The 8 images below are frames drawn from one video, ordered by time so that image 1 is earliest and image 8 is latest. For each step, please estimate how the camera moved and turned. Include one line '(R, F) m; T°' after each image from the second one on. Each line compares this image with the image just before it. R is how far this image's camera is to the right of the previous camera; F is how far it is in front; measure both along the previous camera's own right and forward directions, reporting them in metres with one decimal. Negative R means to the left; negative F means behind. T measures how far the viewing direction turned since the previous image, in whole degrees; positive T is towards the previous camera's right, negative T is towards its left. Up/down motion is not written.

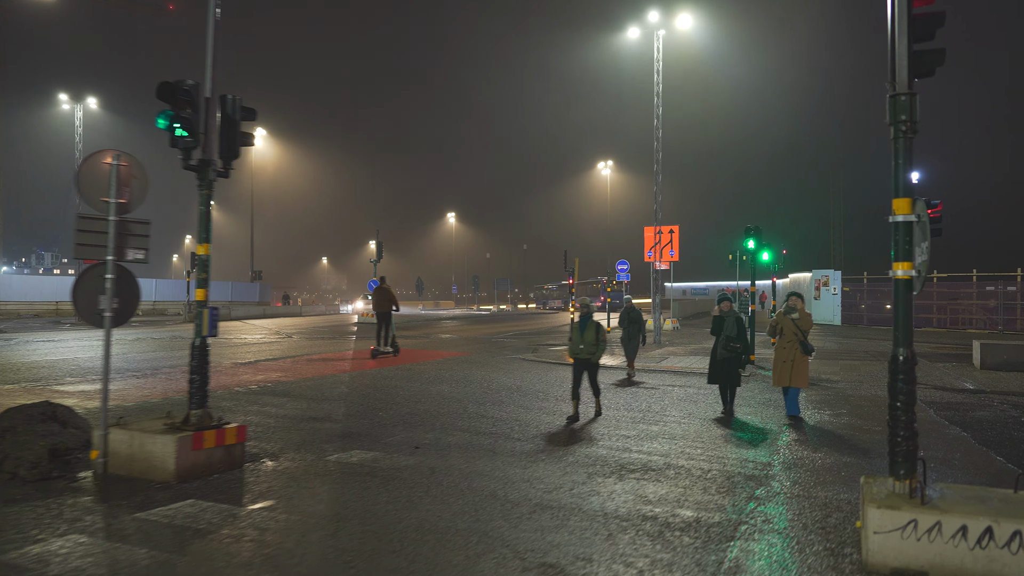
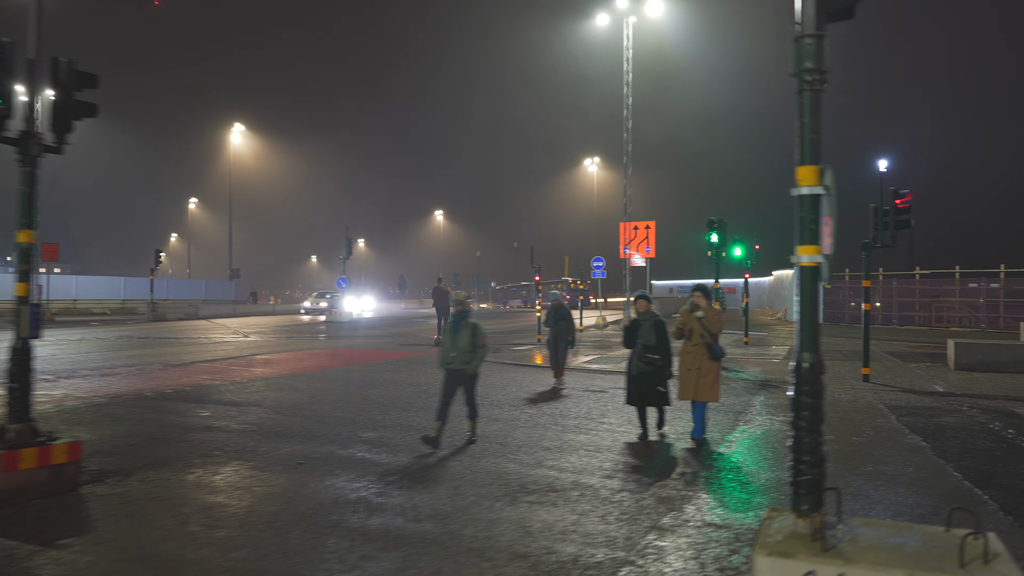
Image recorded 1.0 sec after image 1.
(+0.7, +0.7) m; 0°
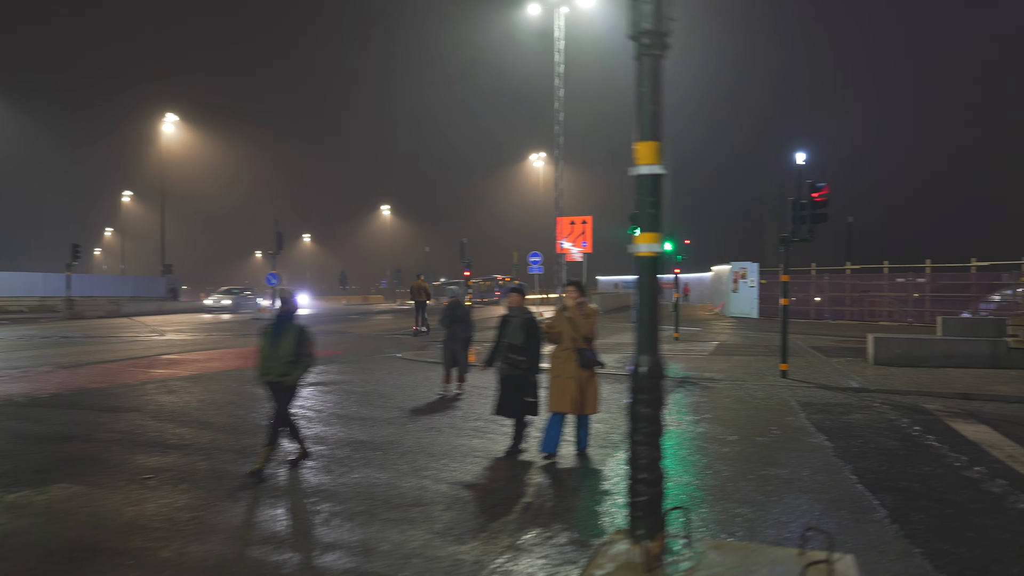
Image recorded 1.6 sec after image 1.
(+0.5, +0.4) m; +4°
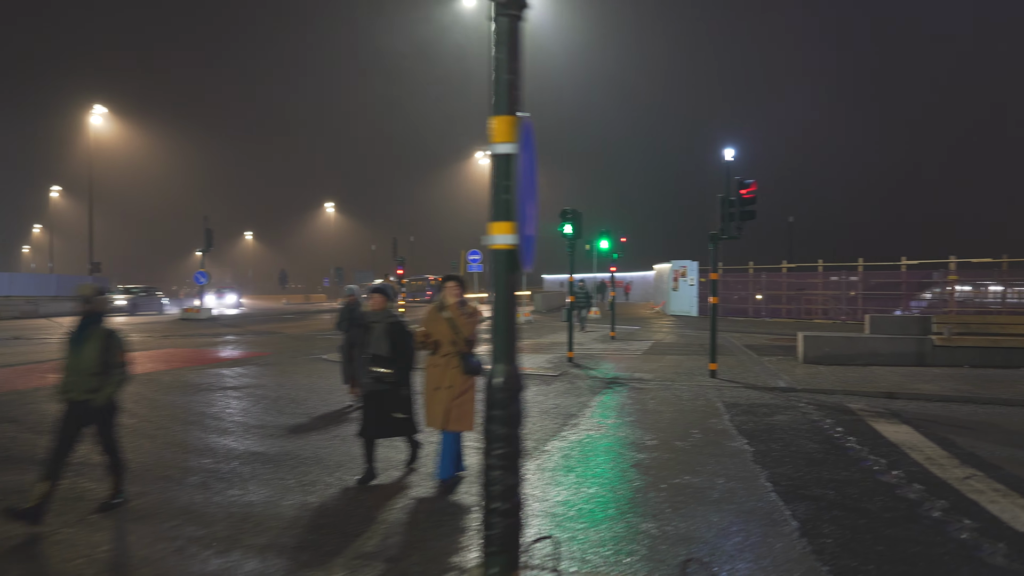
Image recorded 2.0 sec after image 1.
(+0.3, +0.4) m; +4°
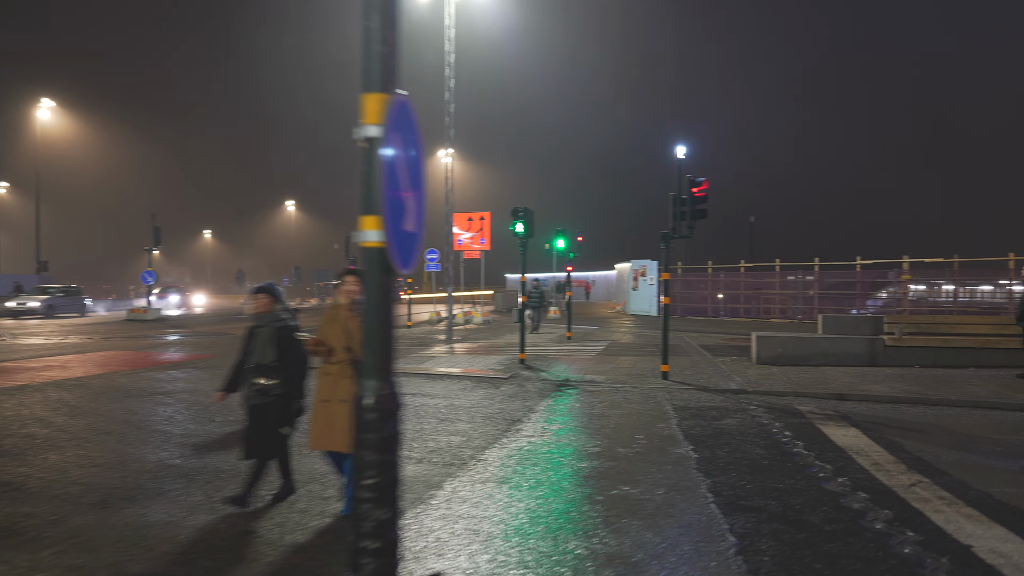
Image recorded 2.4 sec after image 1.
(+0.2, +0.3) m; +3°
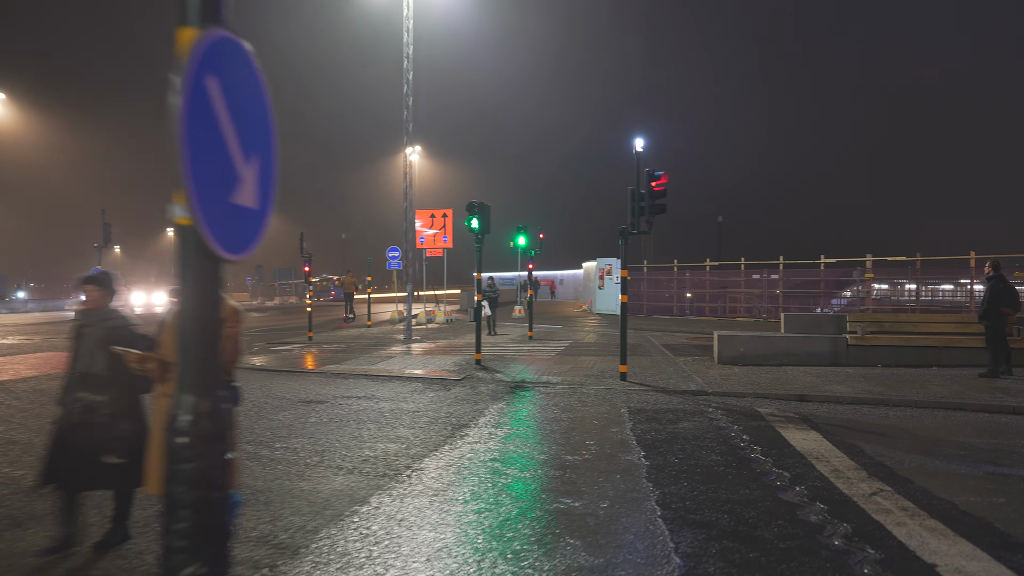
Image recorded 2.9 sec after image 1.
(+0.2, +0.4) m; +2°
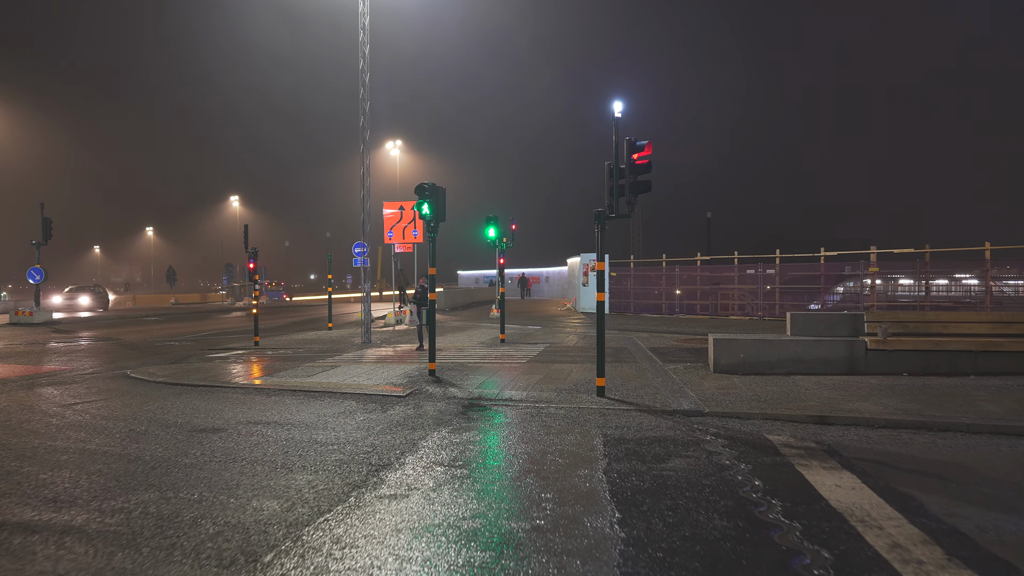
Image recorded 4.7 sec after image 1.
(+0.4, +1.7) m; +1°
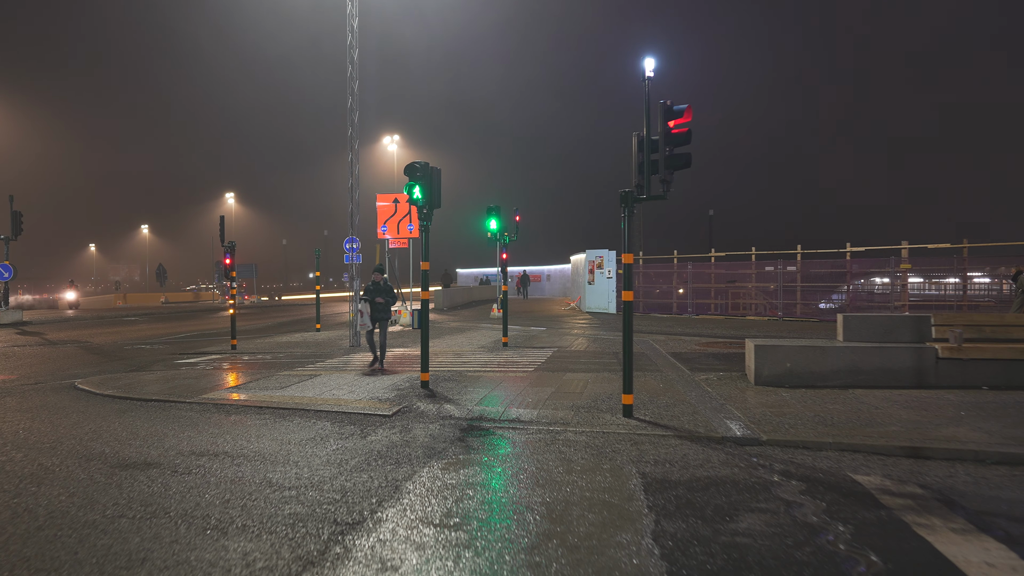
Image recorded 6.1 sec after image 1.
(-0.1, +1.4) m; 0°
